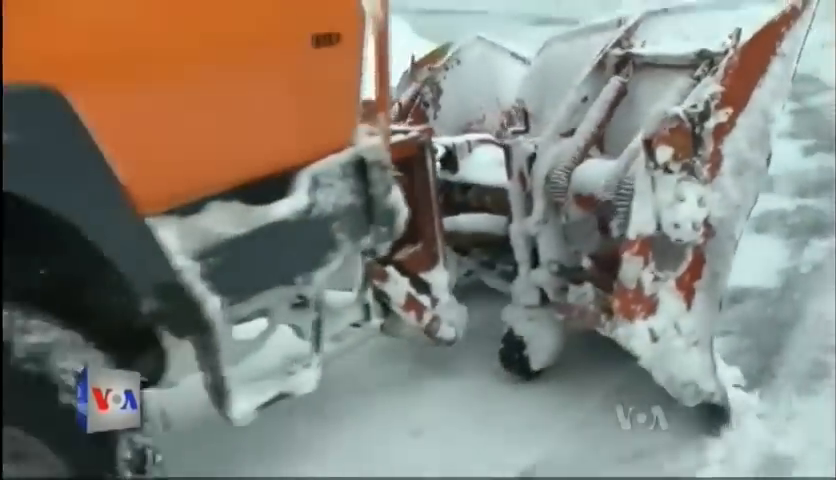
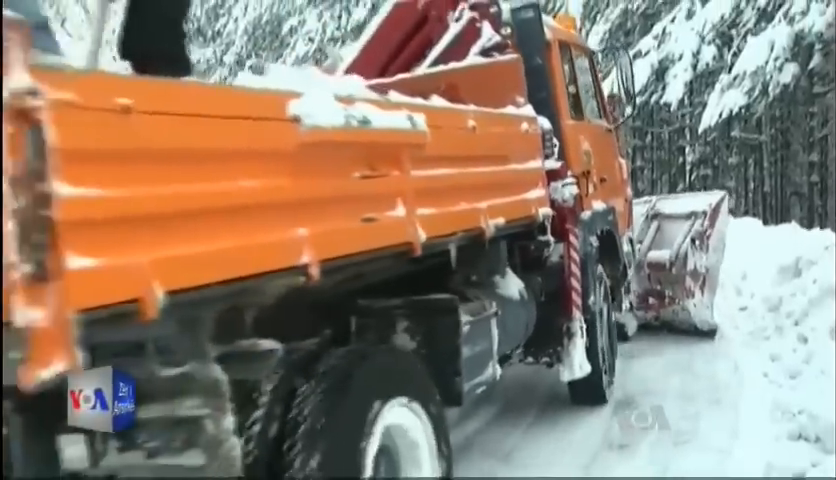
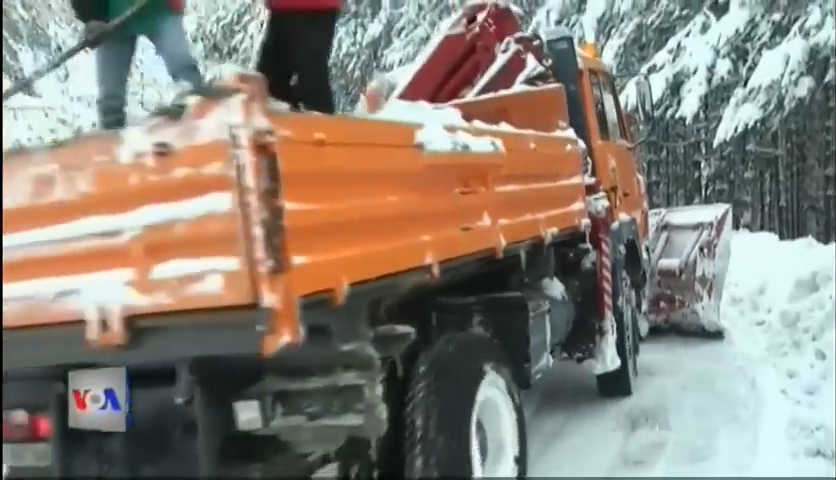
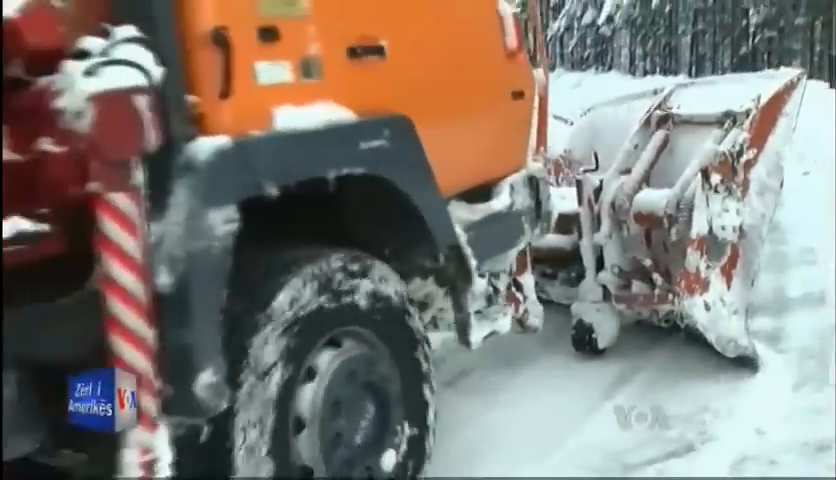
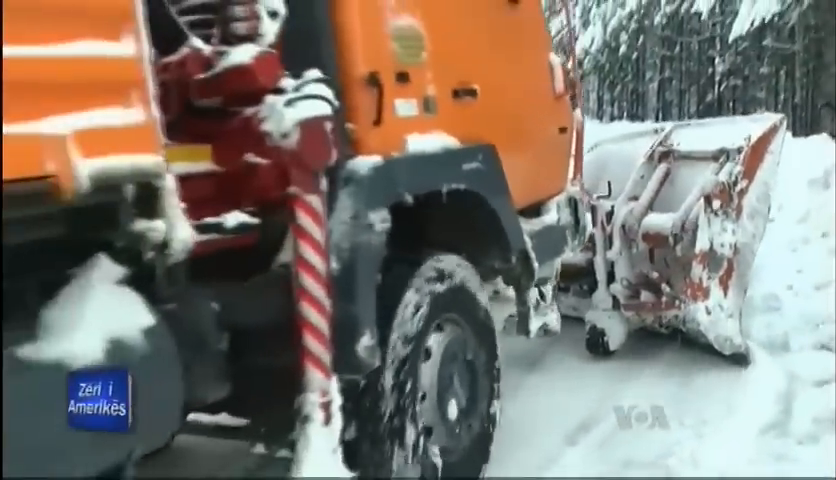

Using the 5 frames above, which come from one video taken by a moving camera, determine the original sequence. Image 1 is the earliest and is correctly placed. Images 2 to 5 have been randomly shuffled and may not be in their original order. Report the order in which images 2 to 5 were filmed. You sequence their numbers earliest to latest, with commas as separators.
4, 5, 2, 3
